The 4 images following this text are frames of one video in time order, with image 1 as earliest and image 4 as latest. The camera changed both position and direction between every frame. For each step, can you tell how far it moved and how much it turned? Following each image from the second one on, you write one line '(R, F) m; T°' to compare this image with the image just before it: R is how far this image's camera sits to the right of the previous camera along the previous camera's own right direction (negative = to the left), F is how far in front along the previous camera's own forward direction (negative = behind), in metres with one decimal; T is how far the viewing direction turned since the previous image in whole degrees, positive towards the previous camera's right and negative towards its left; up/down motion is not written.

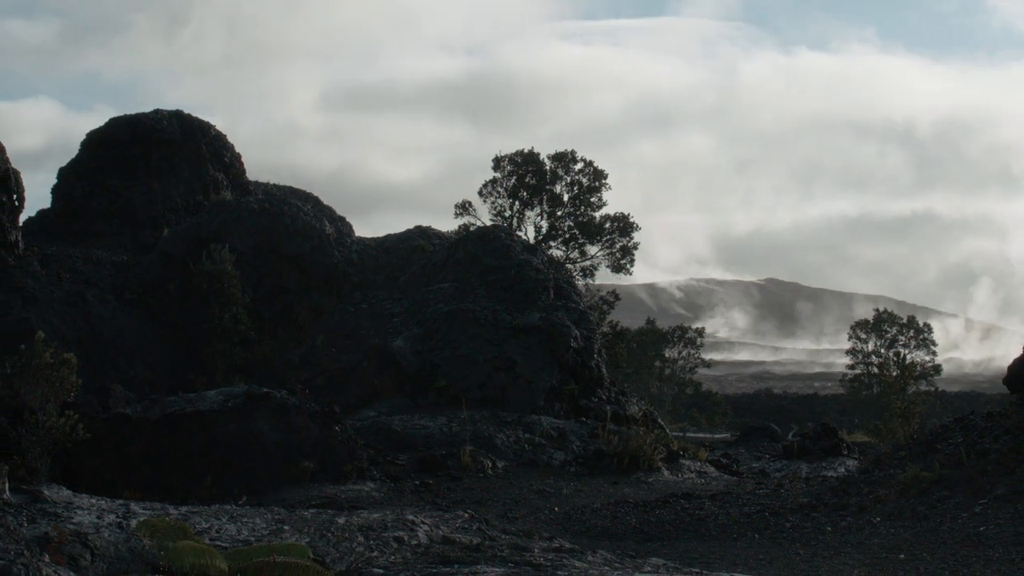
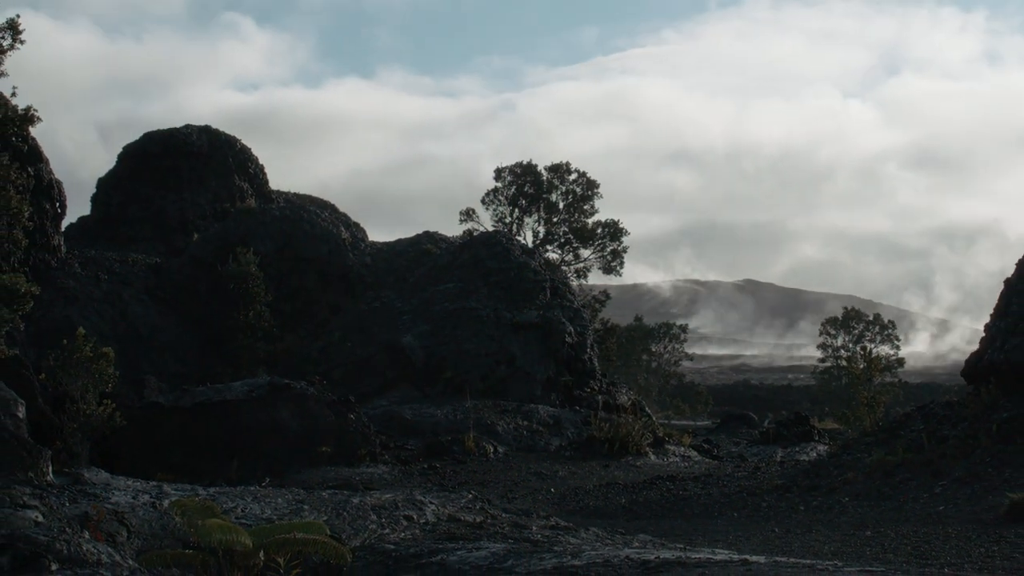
(+0.1, -1.3) m; 0°
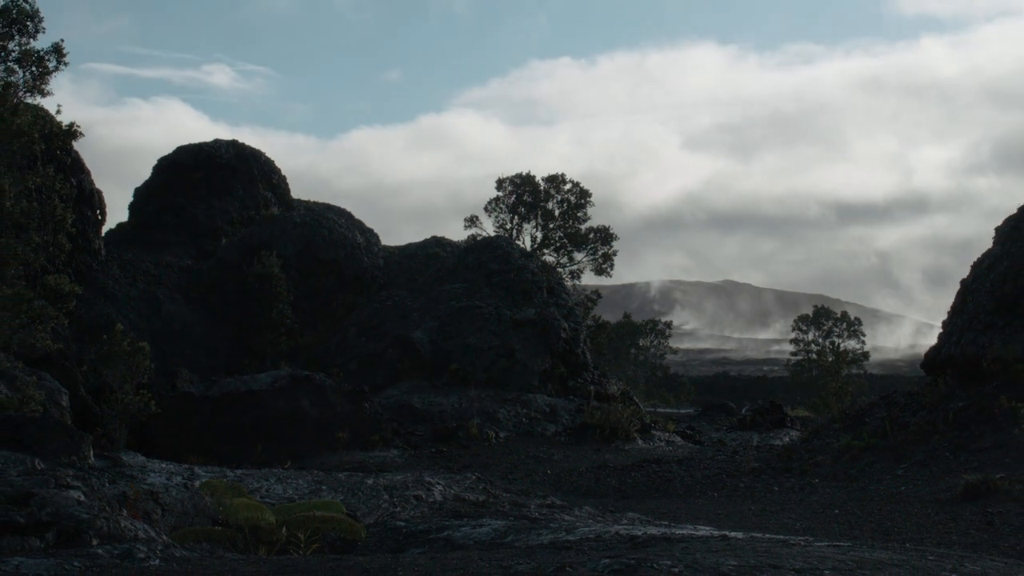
(+0.1, -1.4) m; 0°
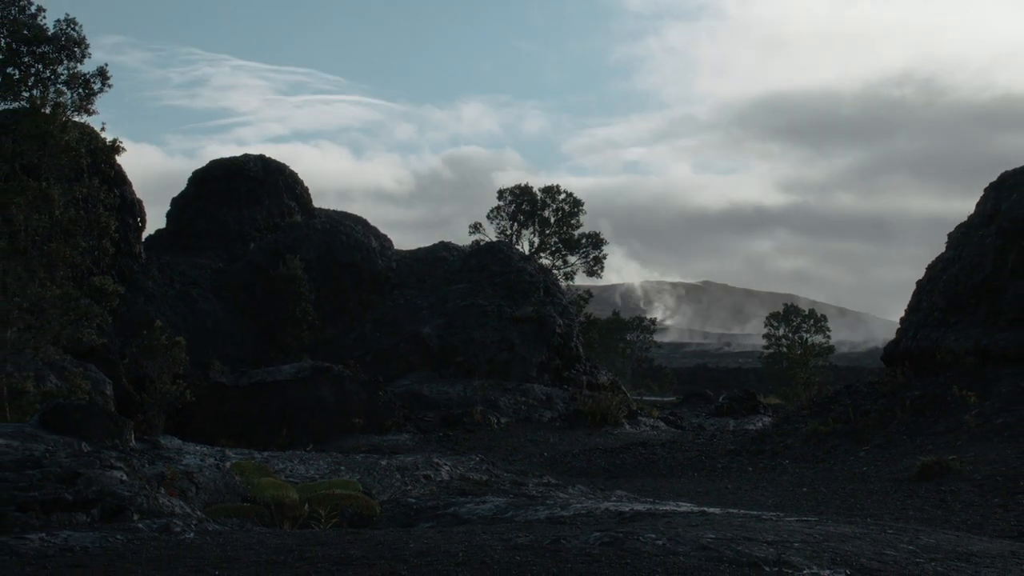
(+0.1, -1.8) m; 0°
